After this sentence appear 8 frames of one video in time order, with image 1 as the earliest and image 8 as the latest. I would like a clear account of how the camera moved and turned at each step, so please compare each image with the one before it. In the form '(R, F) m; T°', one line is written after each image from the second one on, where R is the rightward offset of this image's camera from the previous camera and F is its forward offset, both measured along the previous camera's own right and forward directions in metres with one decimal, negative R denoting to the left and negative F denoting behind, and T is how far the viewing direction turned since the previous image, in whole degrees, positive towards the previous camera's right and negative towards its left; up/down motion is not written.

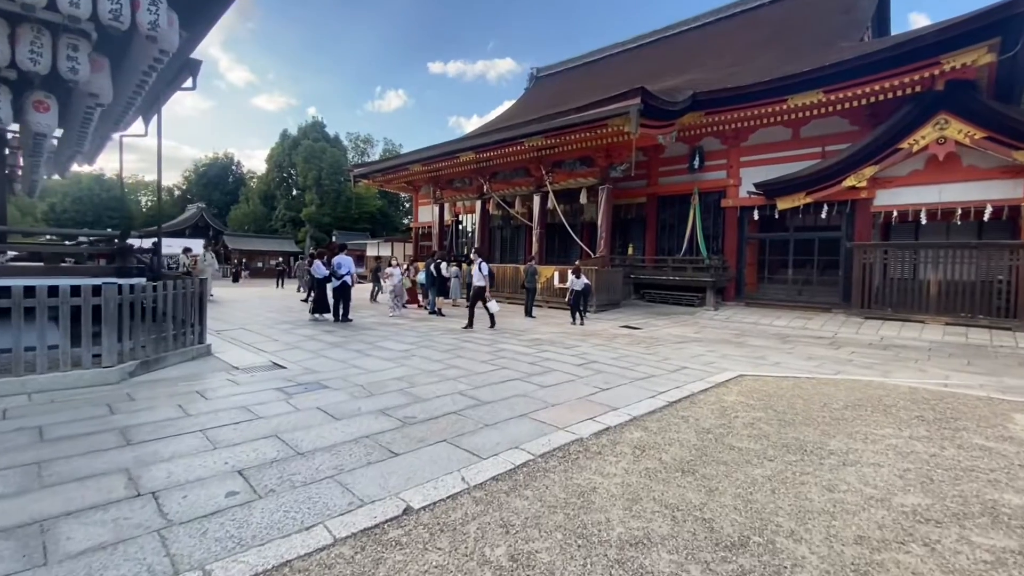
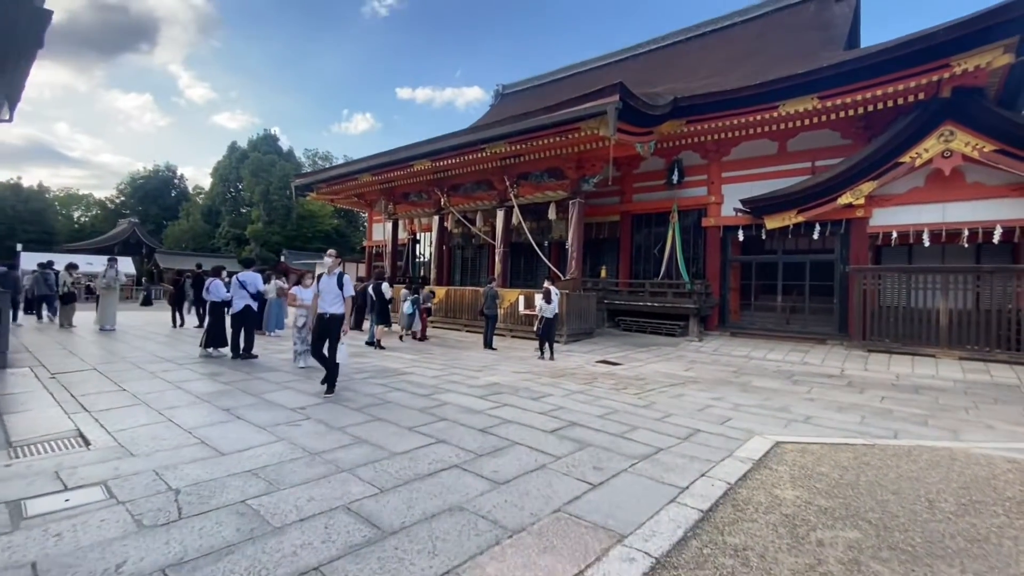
(+0.2, +1.5) m; +4°
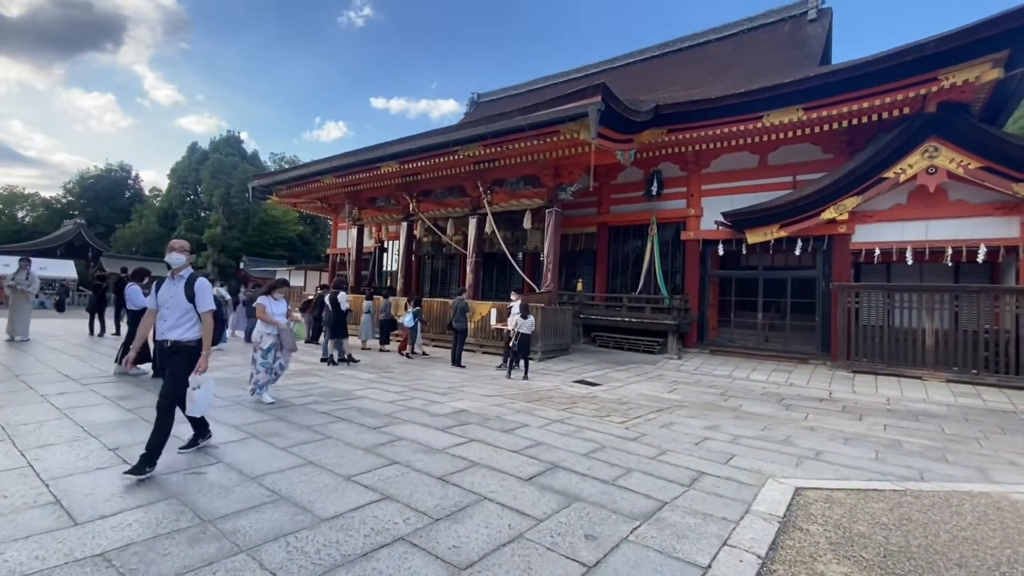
(0.0, +0.7) m; +3°
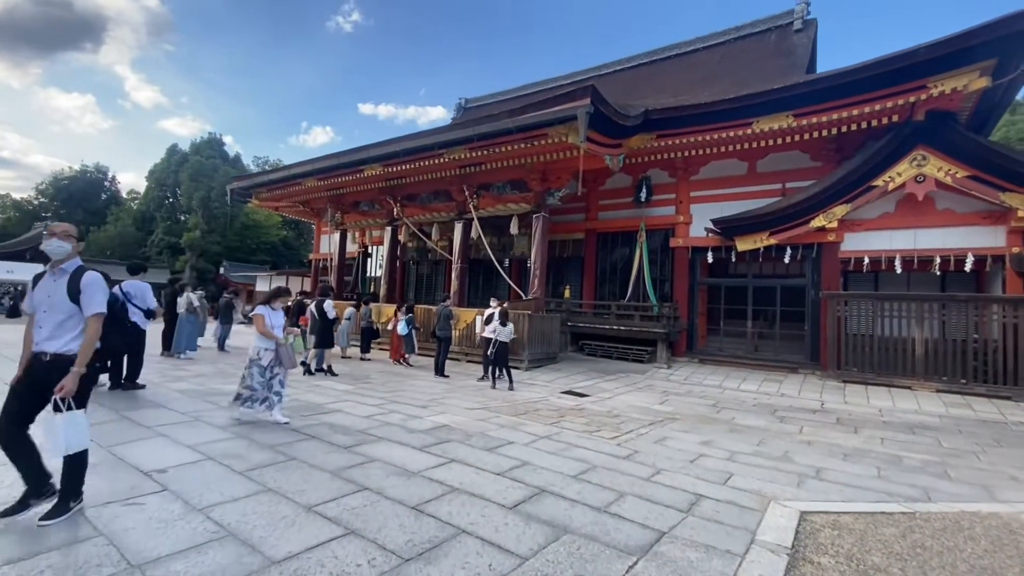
(0.0, +0.2) m; +2°
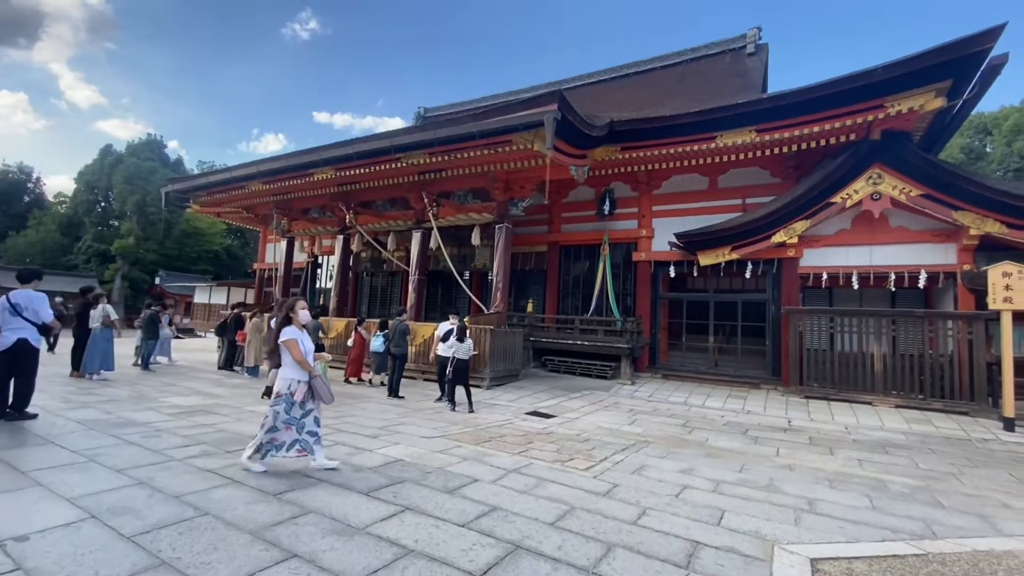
(-0.1, +0.5) m; +5°
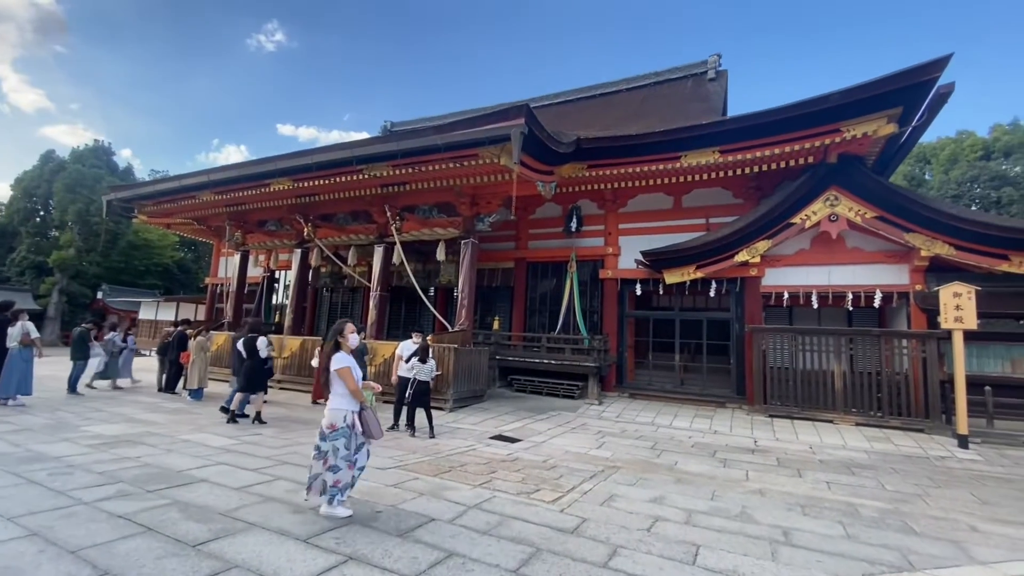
(0.0, +0.2) m; +4°
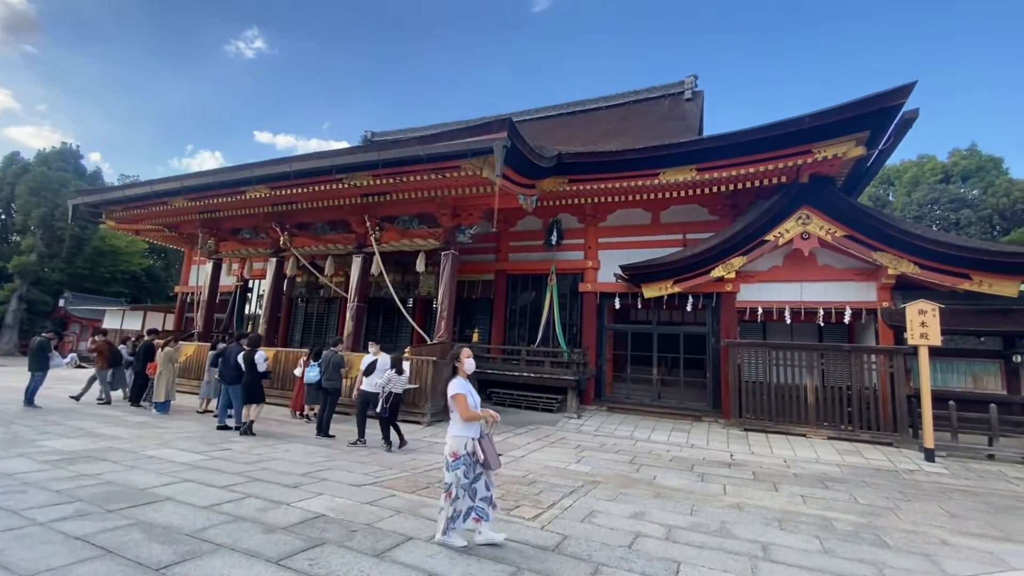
(0.0, 0.0) m; +3°
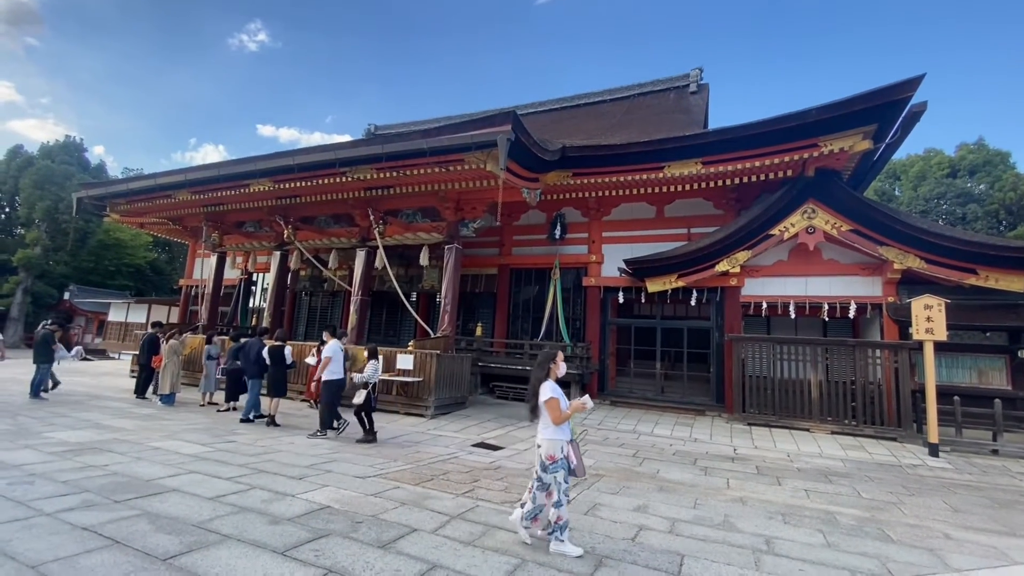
(0.0, 0.0) m; 0°
